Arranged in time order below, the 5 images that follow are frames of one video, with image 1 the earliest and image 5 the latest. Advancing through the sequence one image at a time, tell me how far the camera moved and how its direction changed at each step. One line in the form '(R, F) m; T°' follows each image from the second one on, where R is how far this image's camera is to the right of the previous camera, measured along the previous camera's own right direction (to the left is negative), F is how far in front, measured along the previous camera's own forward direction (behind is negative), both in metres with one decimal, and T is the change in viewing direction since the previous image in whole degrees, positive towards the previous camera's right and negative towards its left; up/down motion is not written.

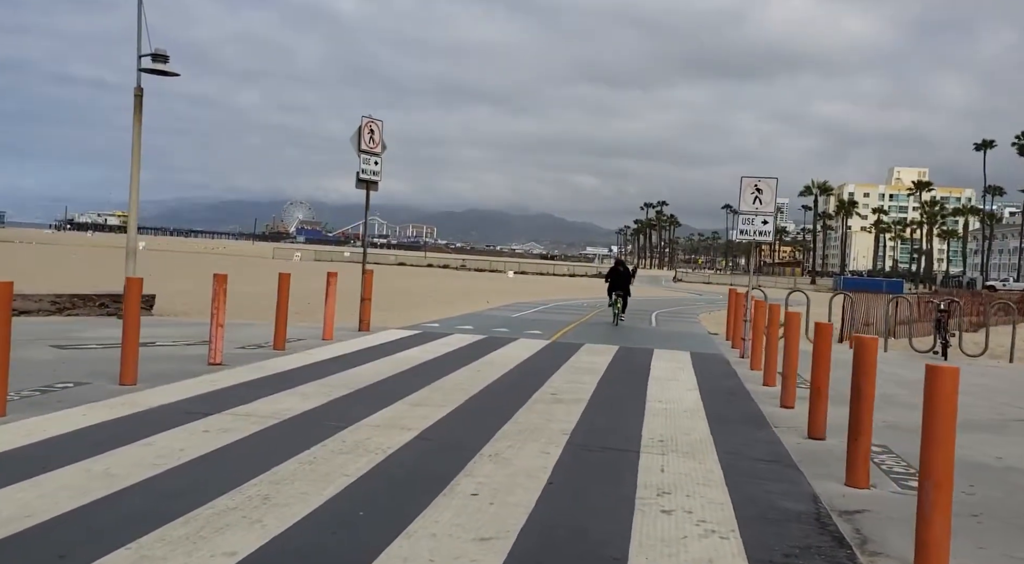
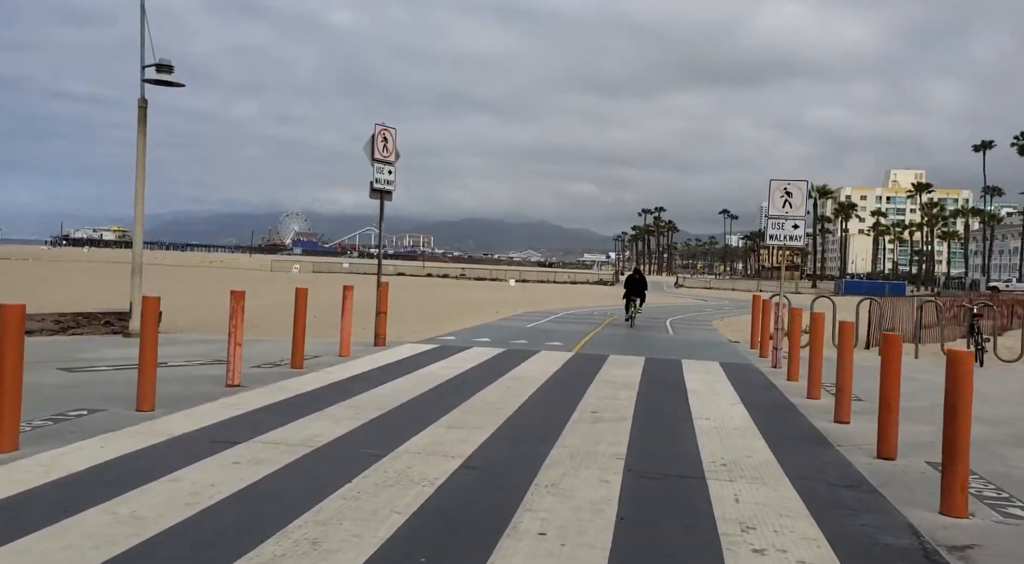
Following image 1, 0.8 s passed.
(-0.4, +0.5) m; 0°
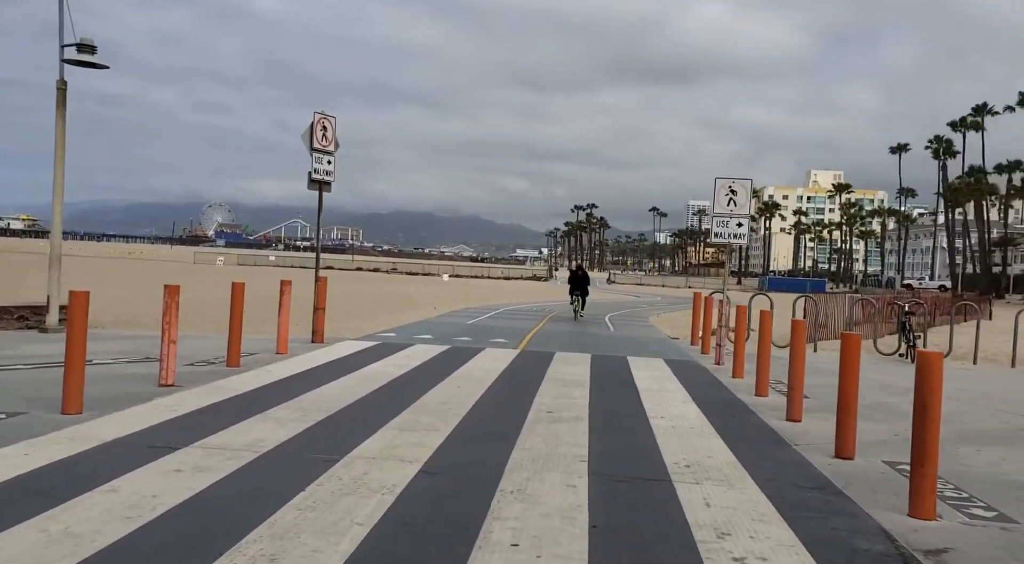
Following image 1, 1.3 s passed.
(-0.2, +0.2) m; +5°
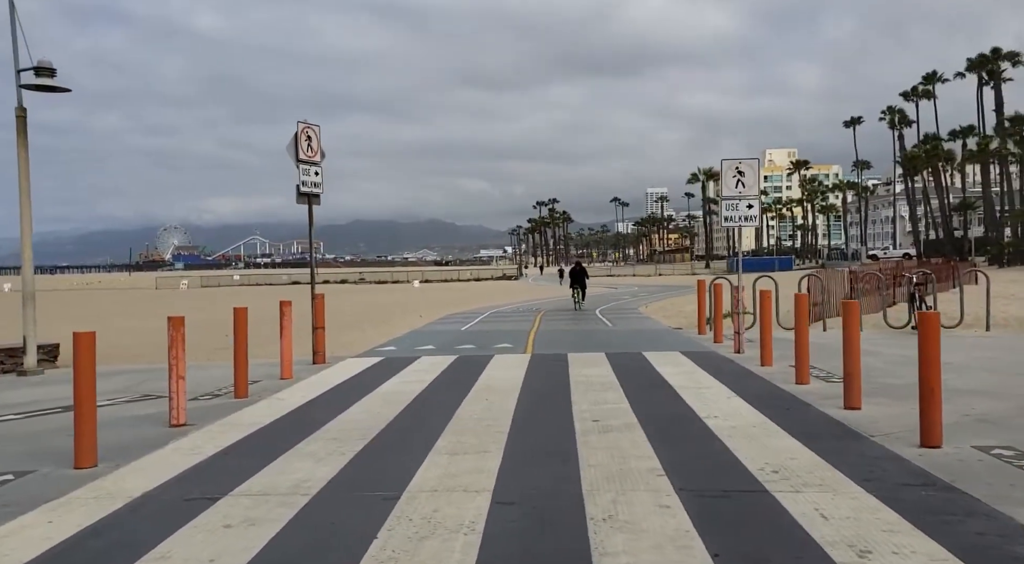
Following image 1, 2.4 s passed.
(-0.6, +0.5) m; +2°
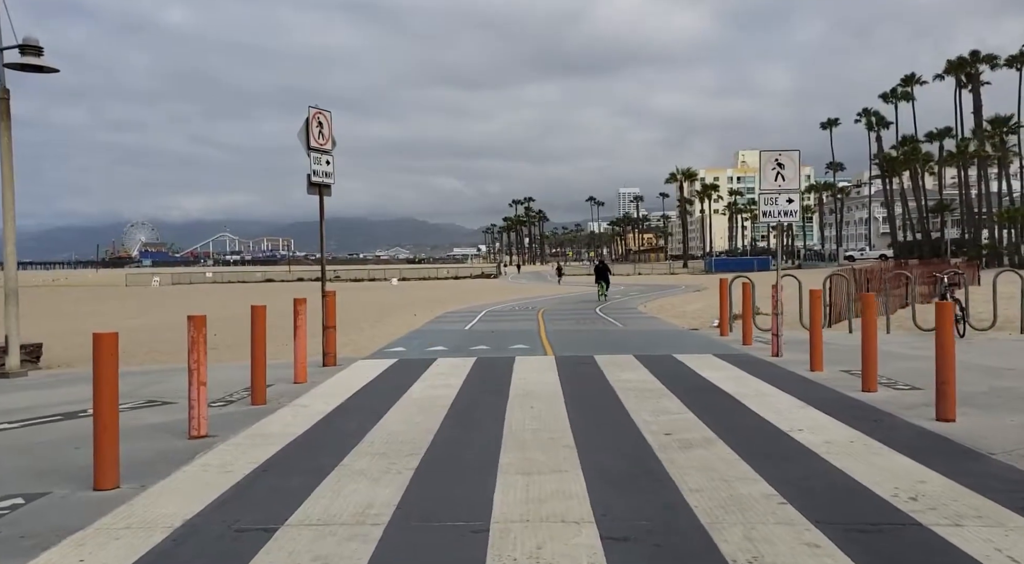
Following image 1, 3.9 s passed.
(-0.8, +0.8) m; +2°
